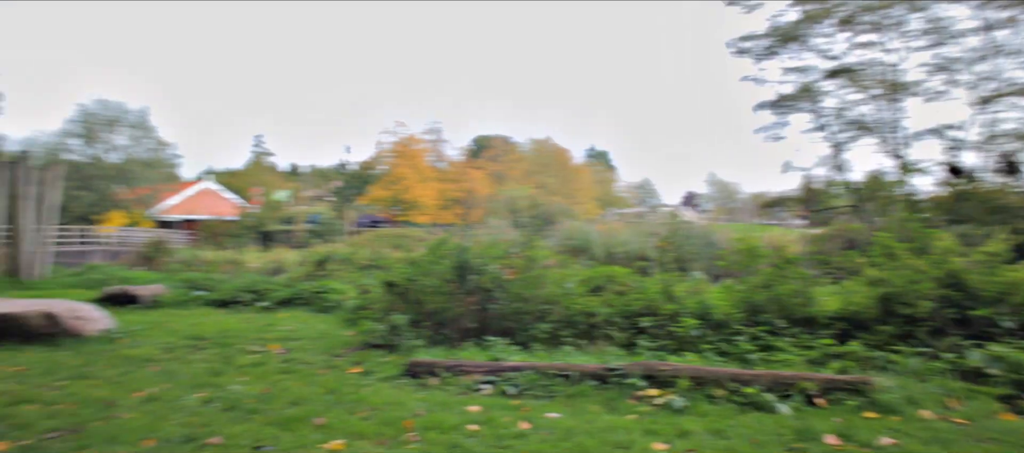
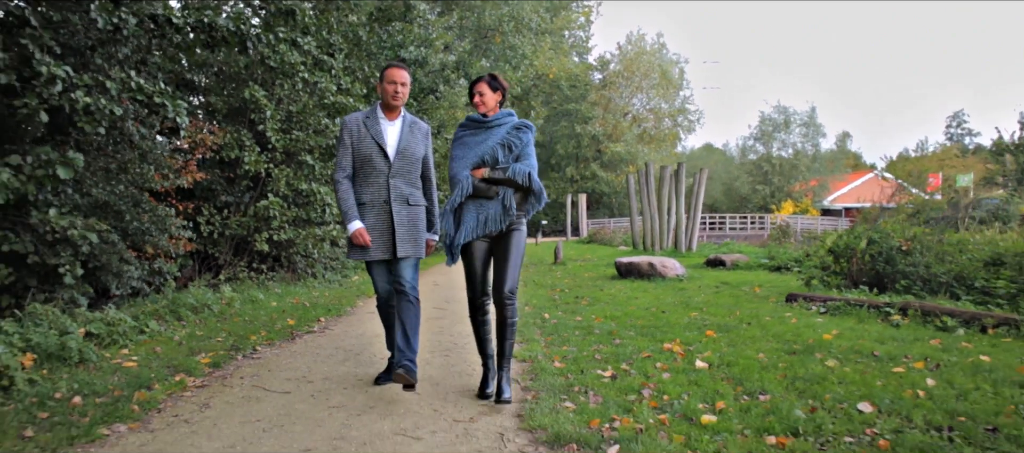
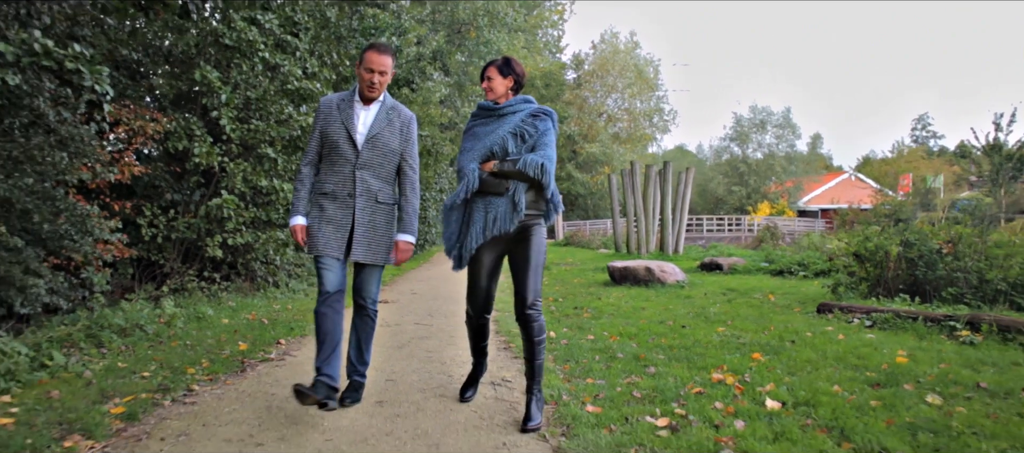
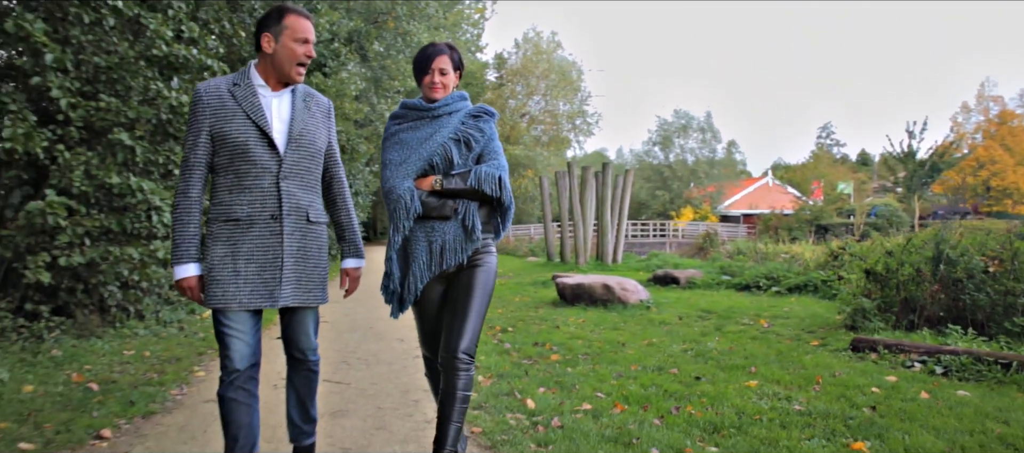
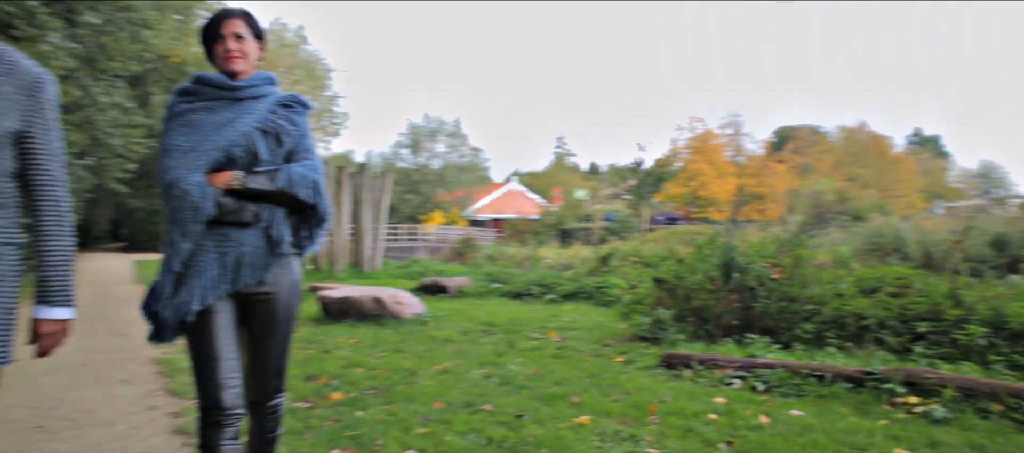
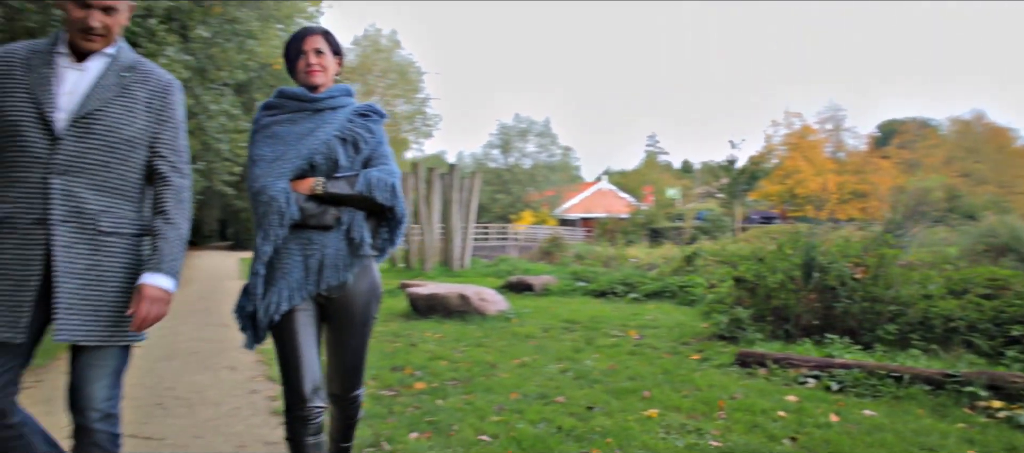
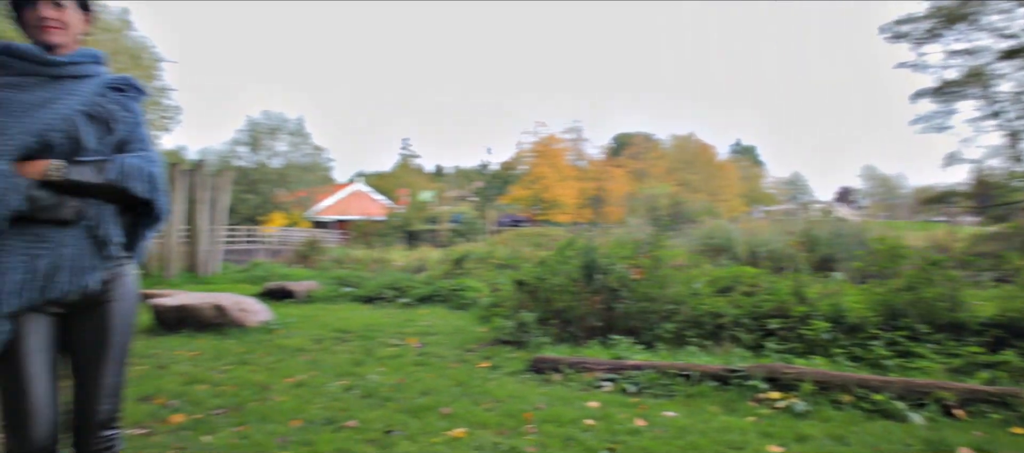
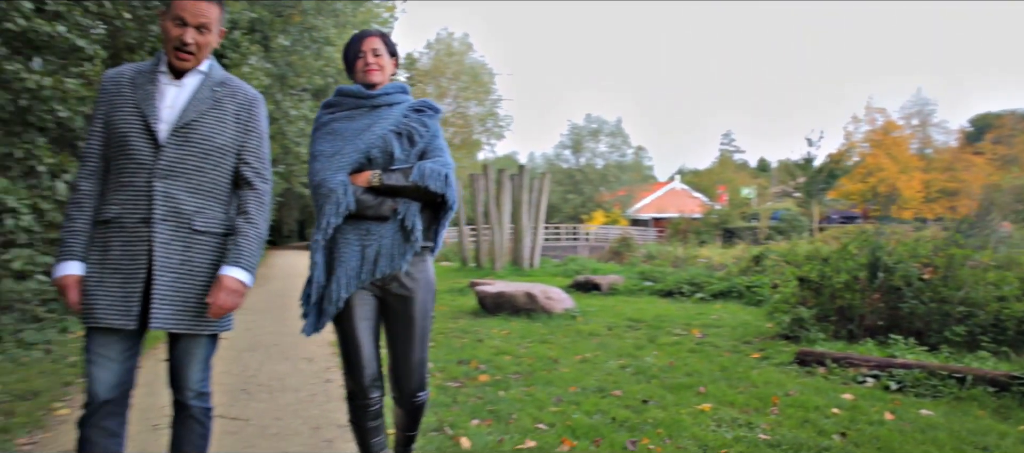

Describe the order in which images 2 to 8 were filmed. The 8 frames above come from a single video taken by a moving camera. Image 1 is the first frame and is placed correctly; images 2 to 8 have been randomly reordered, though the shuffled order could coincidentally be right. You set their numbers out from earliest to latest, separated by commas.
7, 5, 6, 8, 4, 3, 2
